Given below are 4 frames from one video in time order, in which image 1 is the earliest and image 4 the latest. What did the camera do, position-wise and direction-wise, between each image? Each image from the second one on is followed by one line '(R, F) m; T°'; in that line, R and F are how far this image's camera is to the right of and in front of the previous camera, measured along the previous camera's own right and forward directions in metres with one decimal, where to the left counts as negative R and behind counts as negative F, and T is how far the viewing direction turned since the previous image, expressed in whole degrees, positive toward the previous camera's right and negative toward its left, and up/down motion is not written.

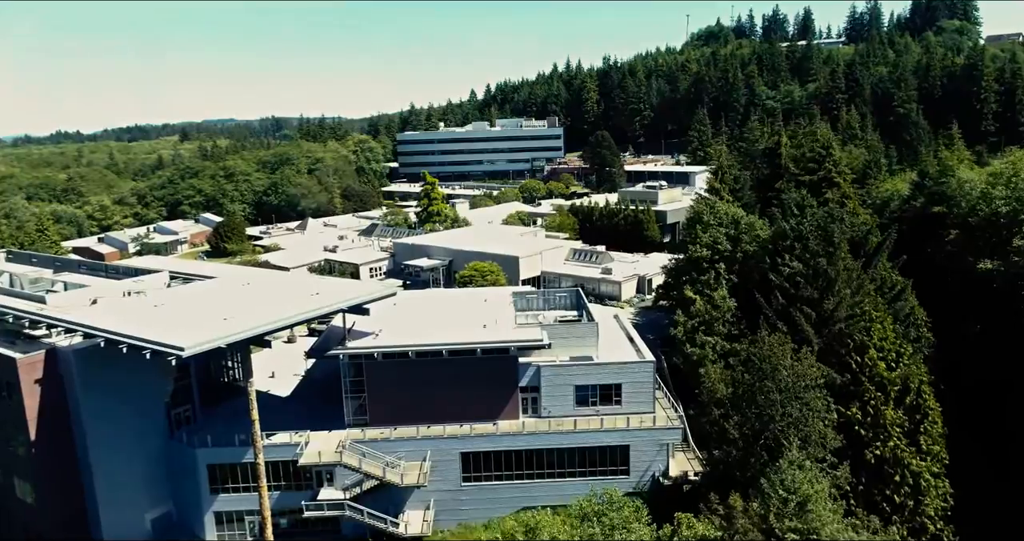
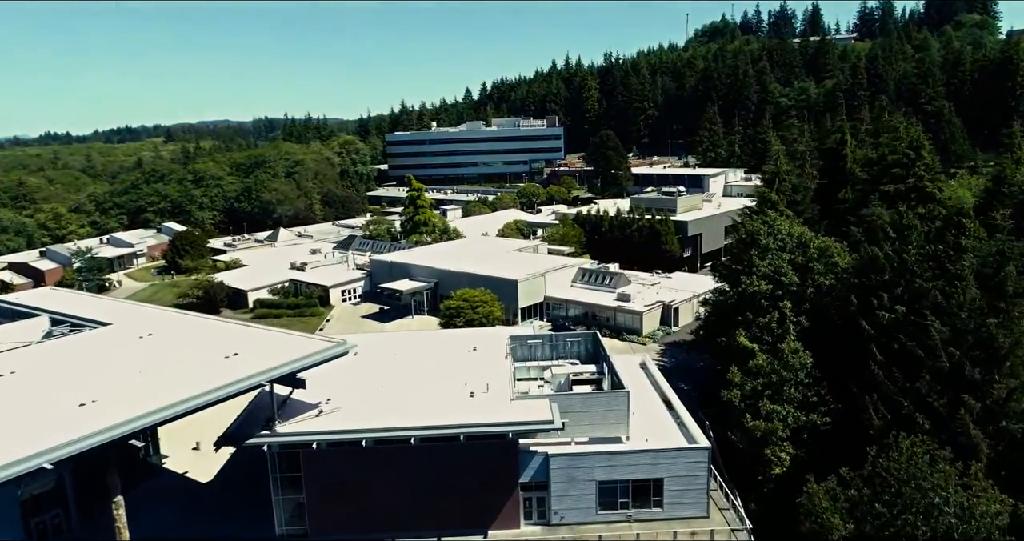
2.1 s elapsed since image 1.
(0.0, +6.8) m; 0°
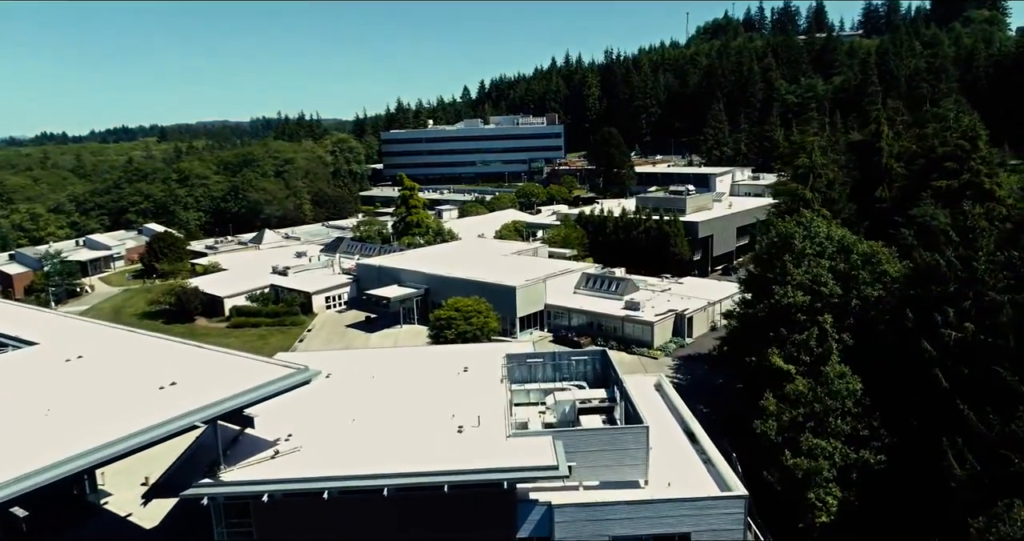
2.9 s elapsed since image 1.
(+0.1, +2.9) m; 0°
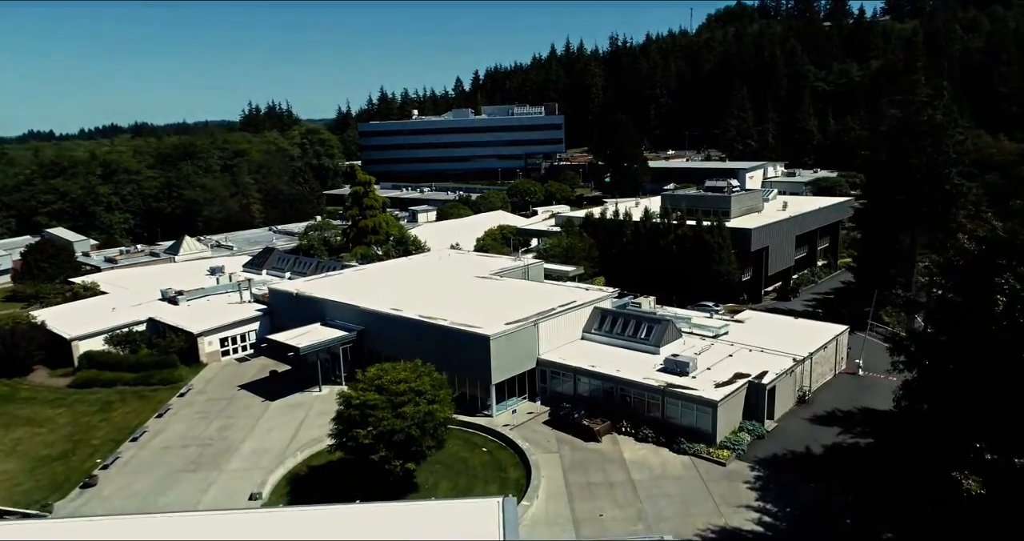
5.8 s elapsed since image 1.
(+0.6, +11.2) m; 0°
